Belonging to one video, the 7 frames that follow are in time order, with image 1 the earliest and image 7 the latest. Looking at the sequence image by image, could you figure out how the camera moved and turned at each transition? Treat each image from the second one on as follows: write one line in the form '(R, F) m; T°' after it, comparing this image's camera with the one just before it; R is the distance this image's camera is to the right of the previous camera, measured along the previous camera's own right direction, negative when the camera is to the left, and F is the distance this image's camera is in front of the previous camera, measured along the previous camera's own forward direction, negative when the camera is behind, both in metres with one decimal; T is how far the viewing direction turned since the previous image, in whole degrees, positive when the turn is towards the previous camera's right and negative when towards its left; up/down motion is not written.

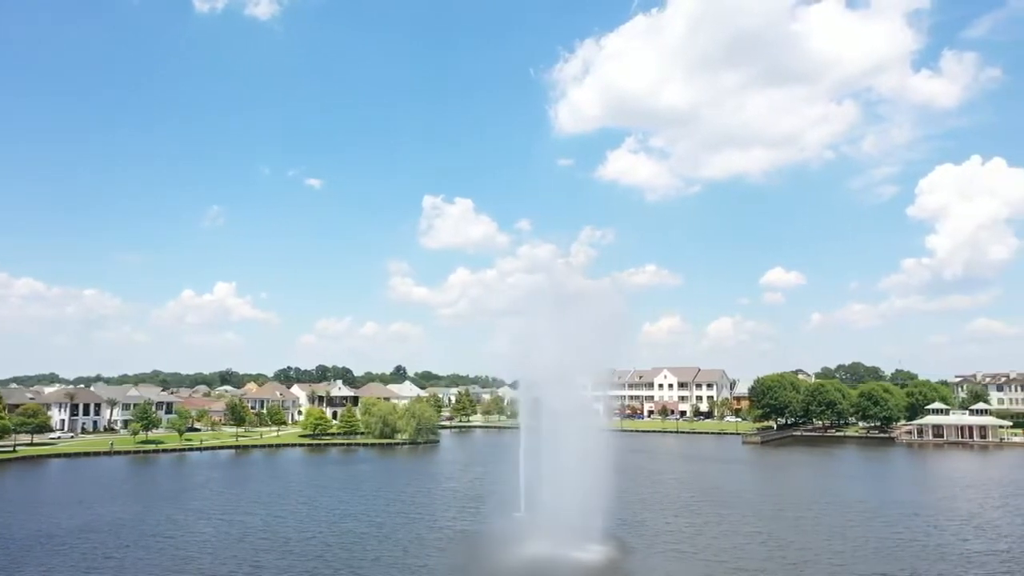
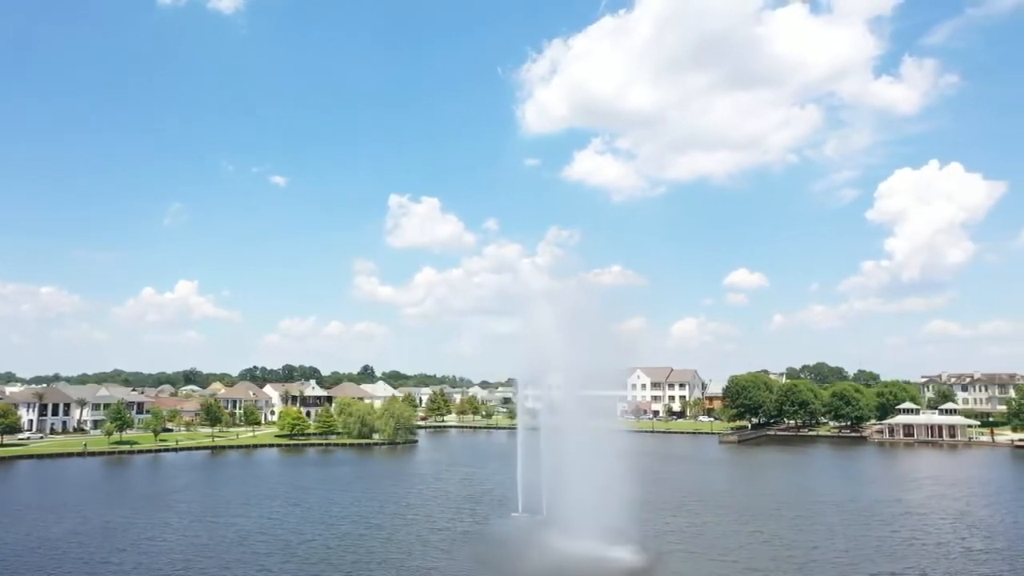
(-1.9, +0.4) m; +3°
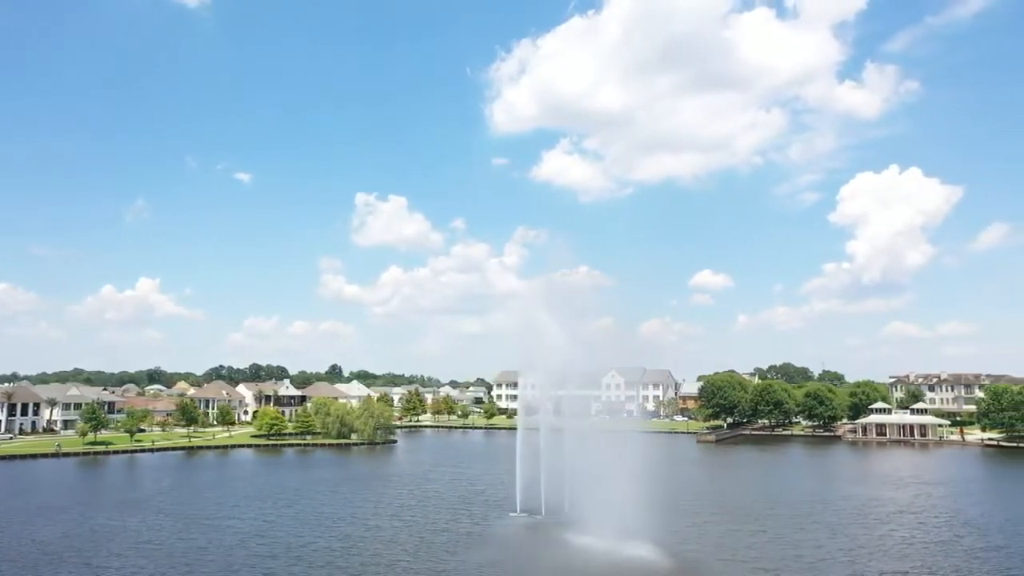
(-1.9, +0.4) m; +3°
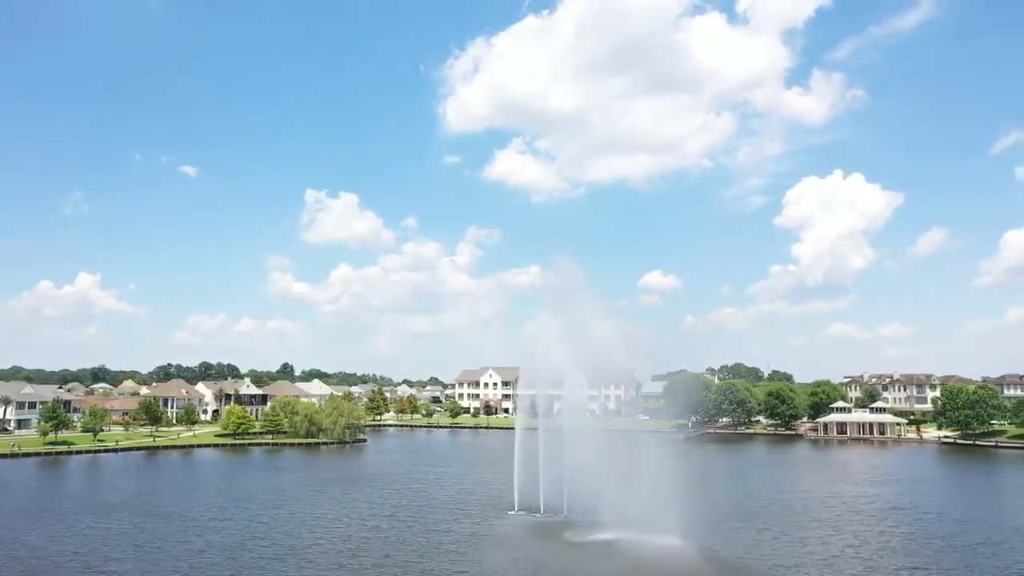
(-2.8, +0.7) m; +4°
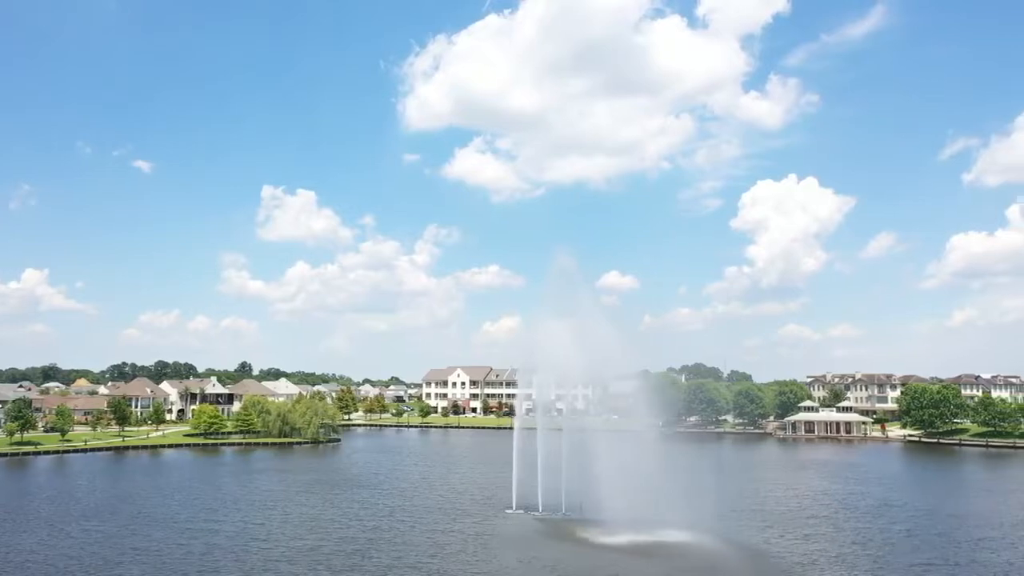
(-2.3, +0.6) m; +3°
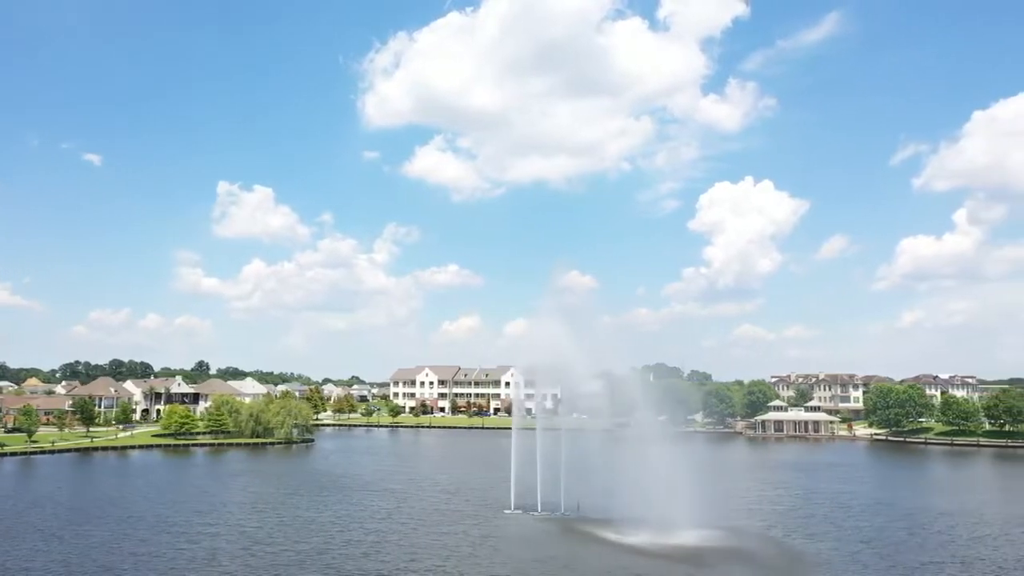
(-2.3, +0.6) m; +3°
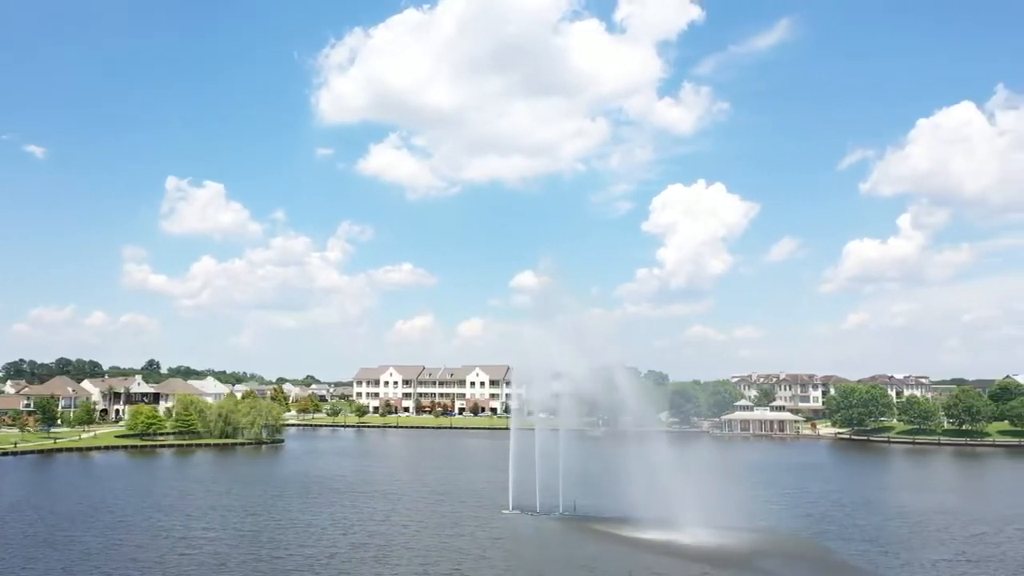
(-2.5, +0.7) m; +3°
